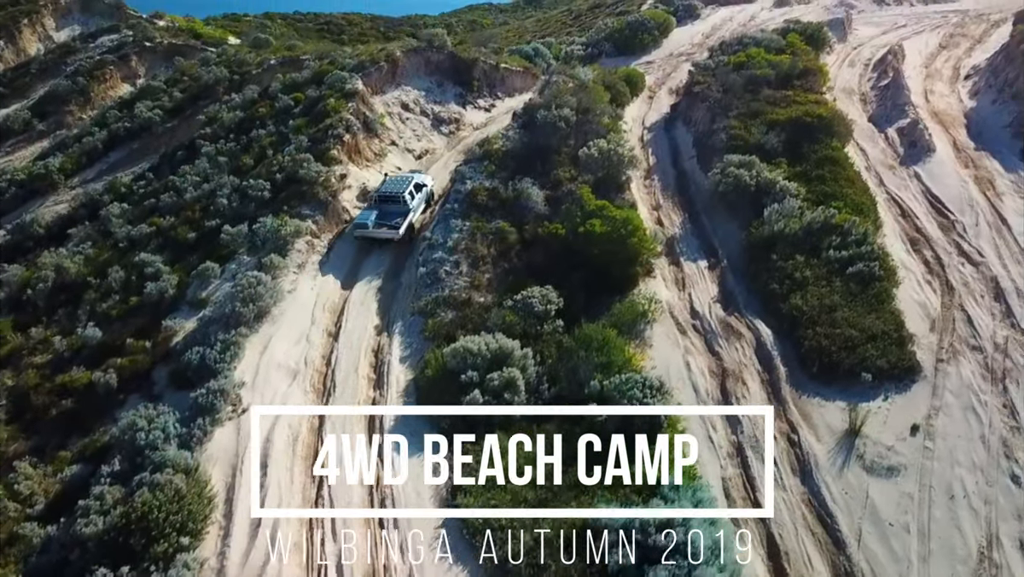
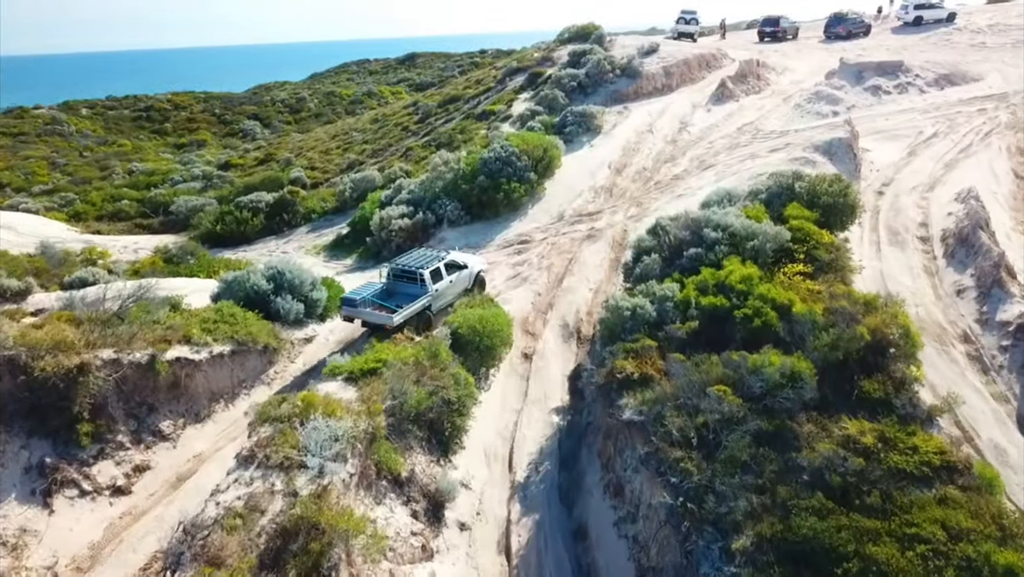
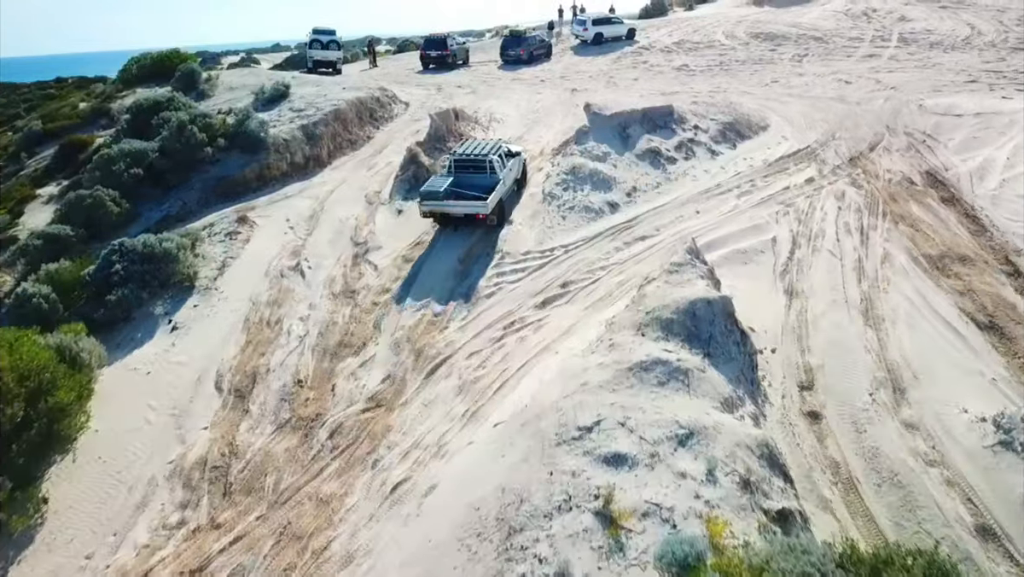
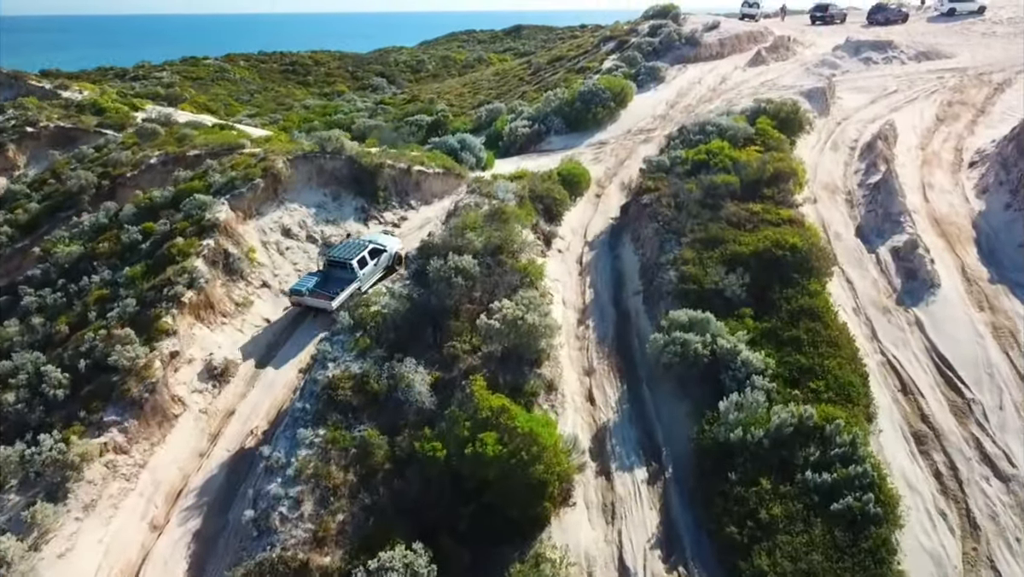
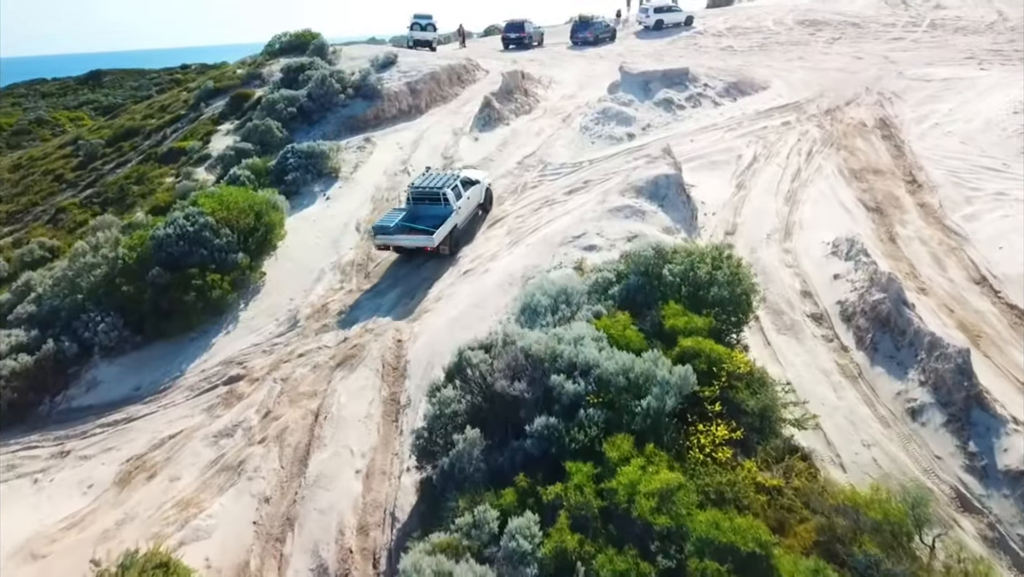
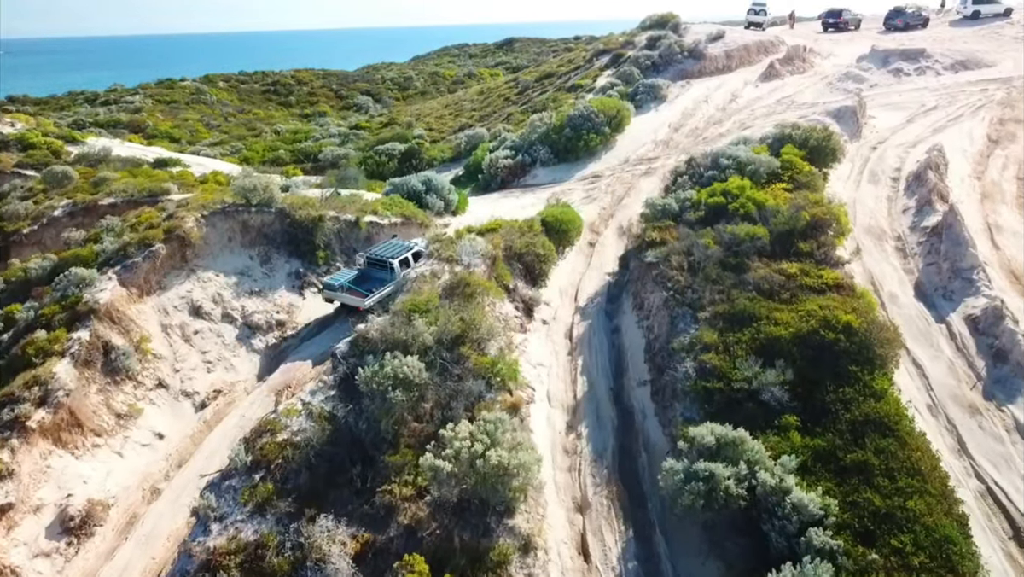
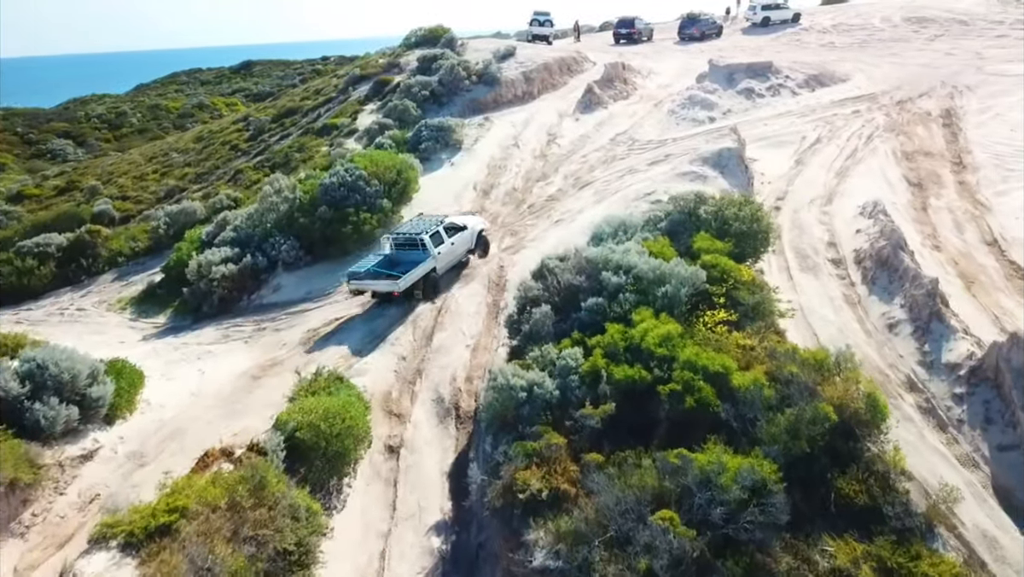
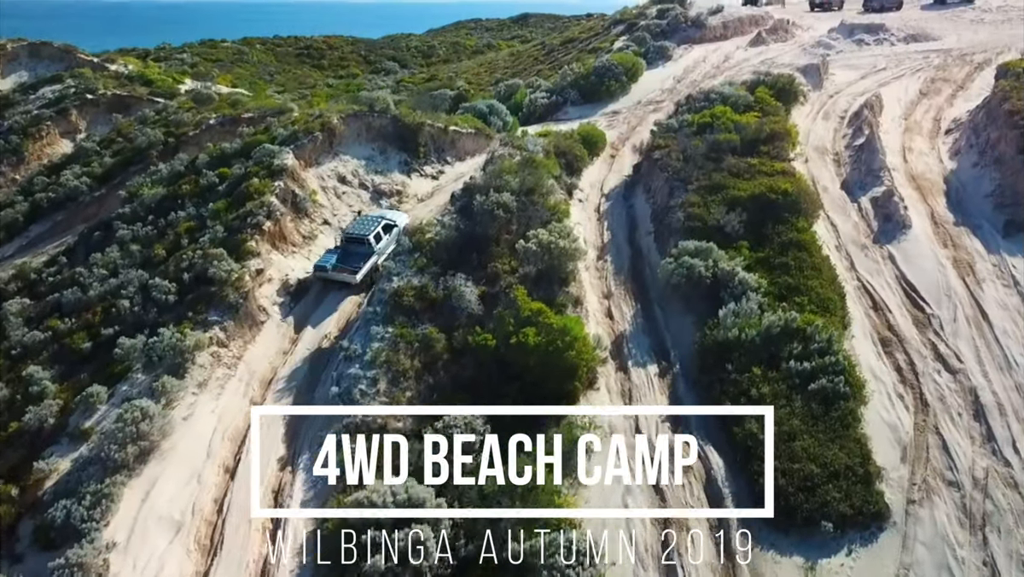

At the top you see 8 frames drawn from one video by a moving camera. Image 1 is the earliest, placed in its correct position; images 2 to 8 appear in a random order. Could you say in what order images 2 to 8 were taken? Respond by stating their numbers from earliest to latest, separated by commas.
8, 4, 6, 2, 7, 5, 3
